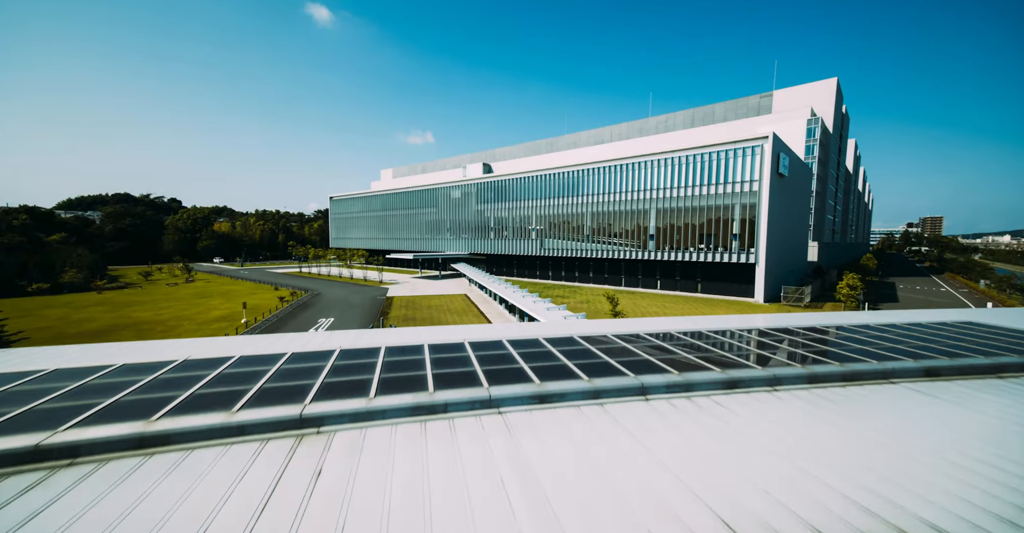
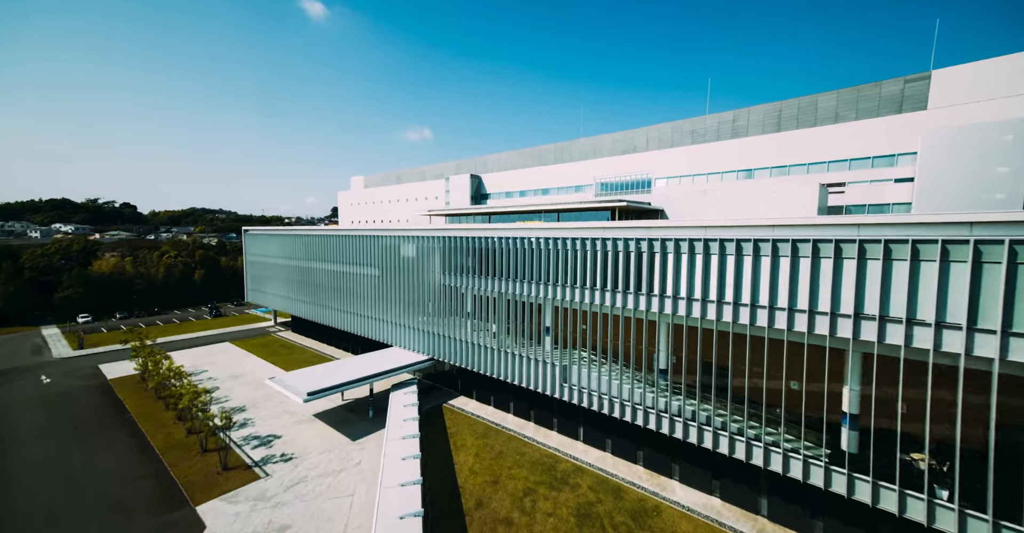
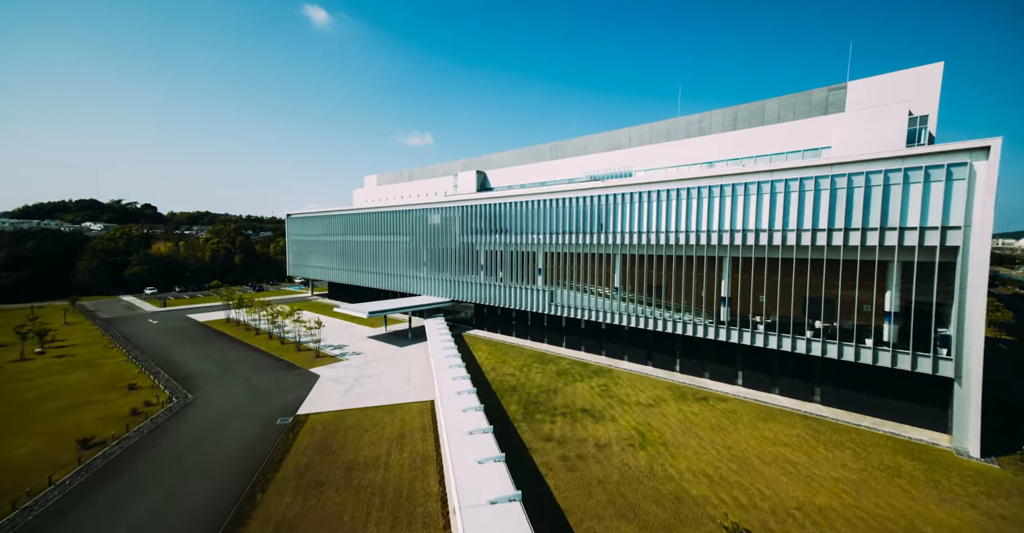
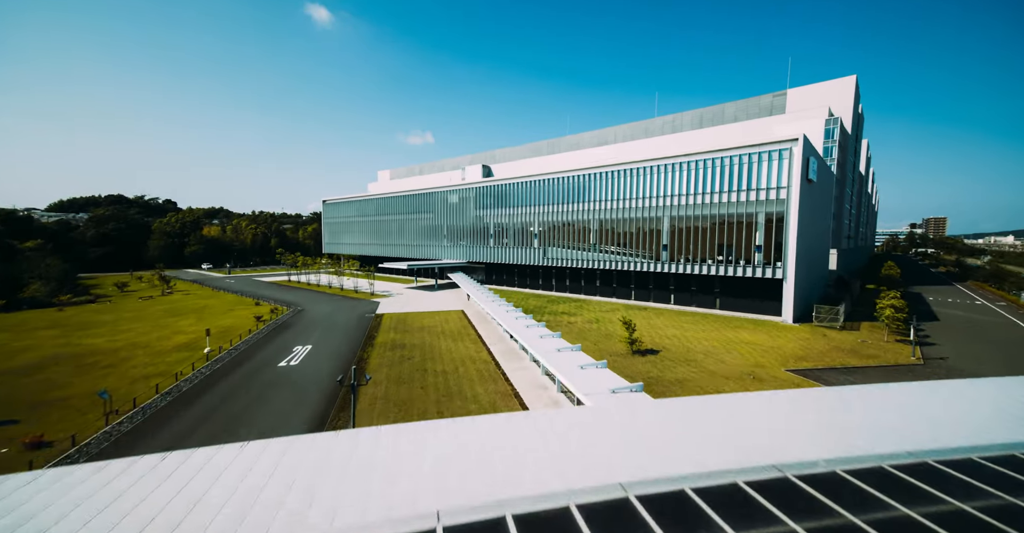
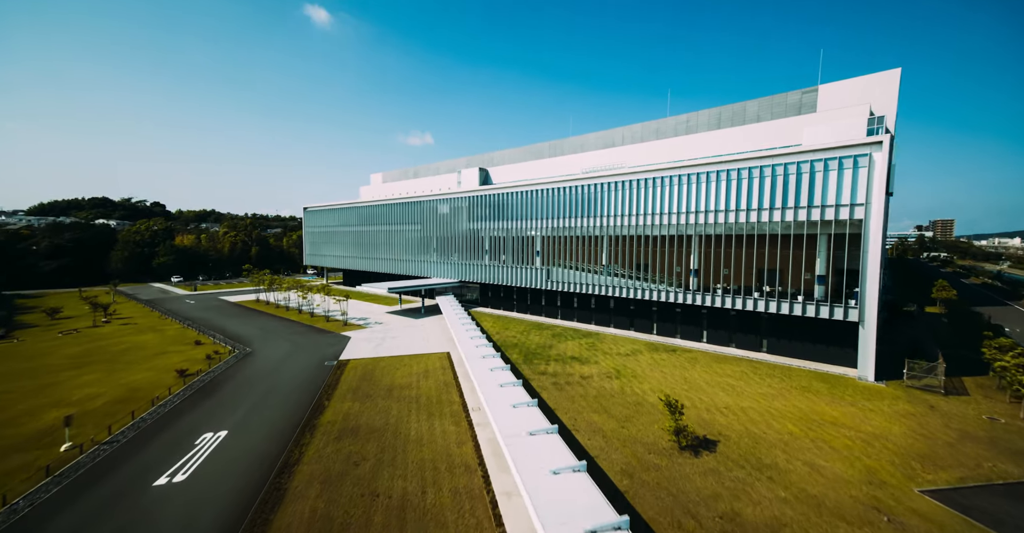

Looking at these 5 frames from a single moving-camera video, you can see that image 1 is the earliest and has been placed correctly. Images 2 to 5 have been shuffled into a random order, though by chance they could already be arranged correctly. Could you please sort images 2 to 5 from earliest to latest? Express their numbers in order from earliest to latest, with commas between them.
4, 5, 3, 2
